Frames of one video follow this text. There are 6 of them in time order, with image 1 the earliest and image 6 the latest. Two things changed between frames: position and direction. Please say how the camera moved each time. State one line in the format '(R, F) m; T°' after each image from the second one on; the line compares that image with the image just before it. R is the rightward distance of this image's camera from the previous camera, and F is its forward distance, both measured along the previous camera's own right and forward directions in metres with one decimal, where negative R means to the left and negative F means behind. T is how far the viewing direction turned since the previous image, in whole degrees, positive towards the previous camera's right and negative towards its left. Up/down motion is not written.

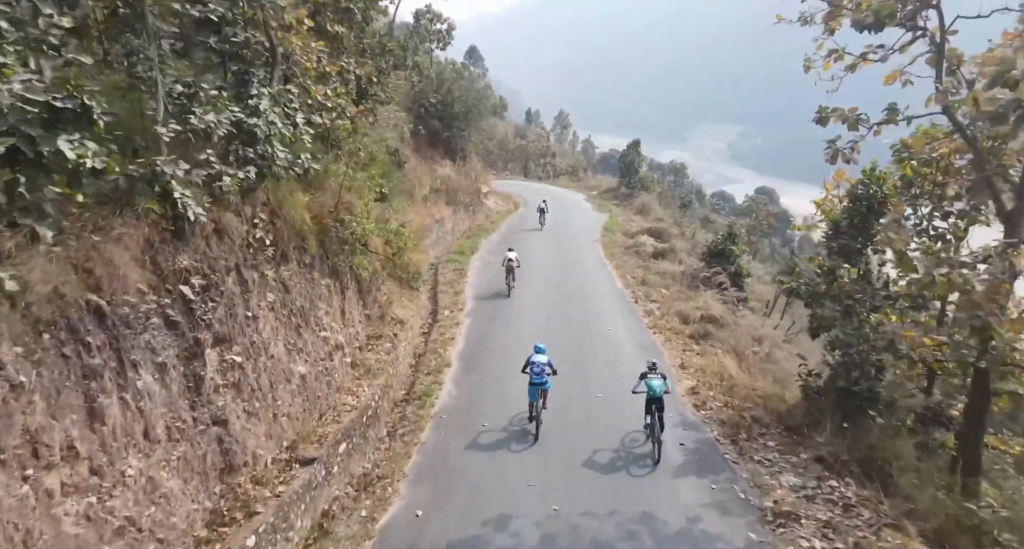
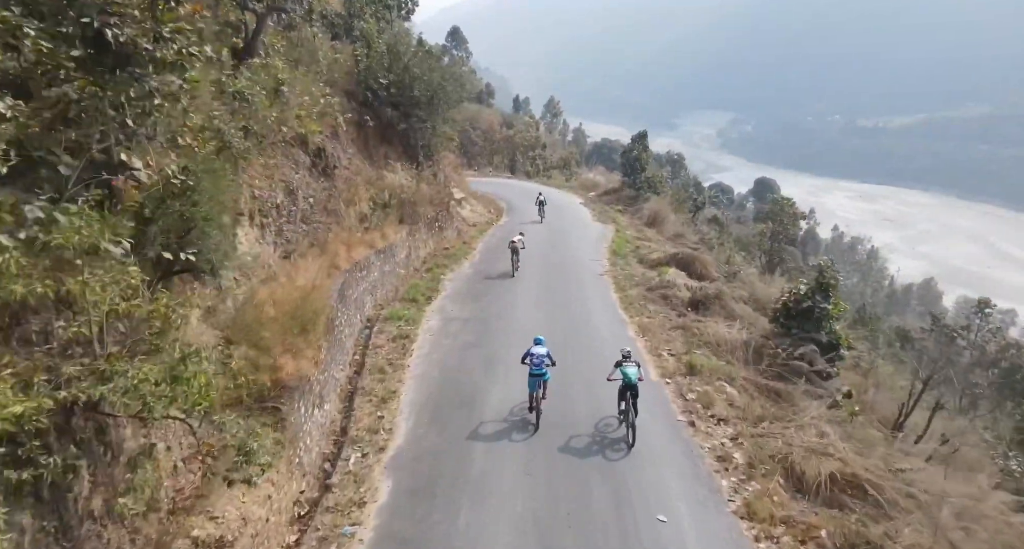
(+0.4, +7.0) m; +1°
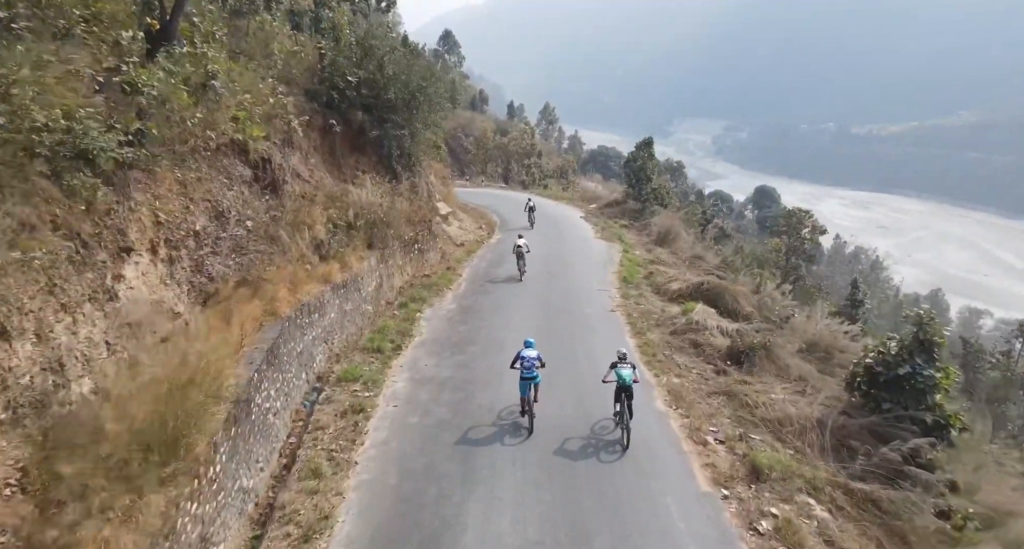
(+0.1, +3.4) m; 0°
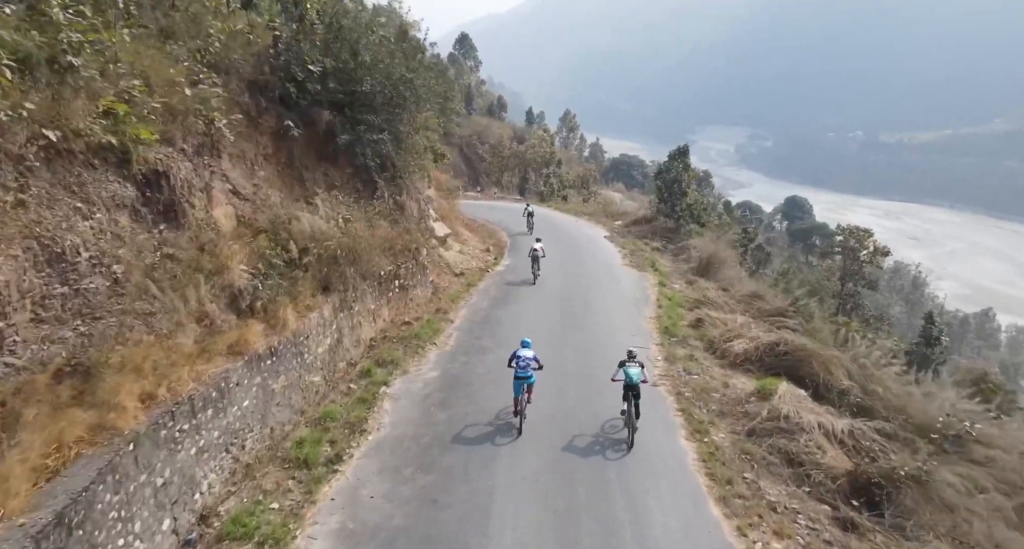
(+0.3, +4.5) m; -2°
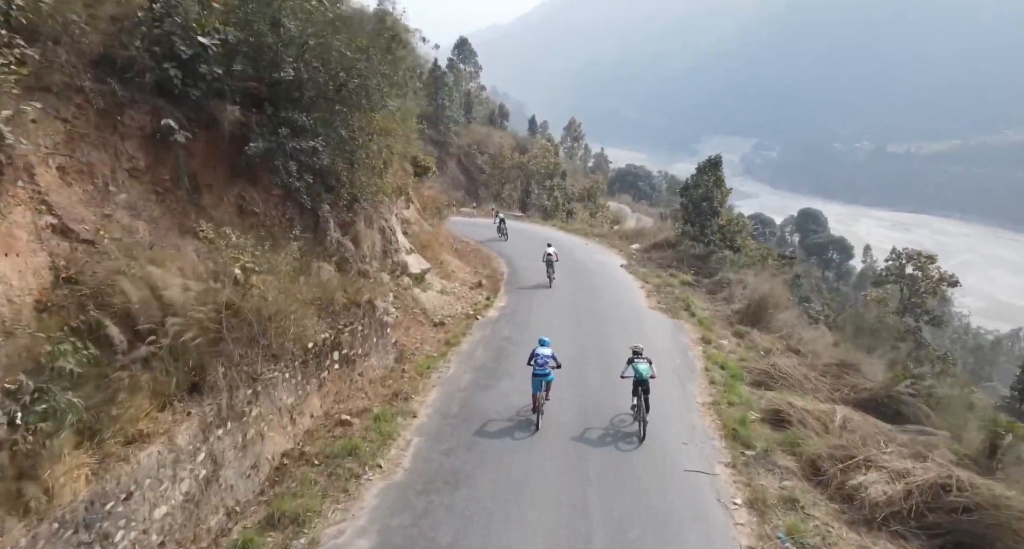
(+0.2, +5.1) m; 0°
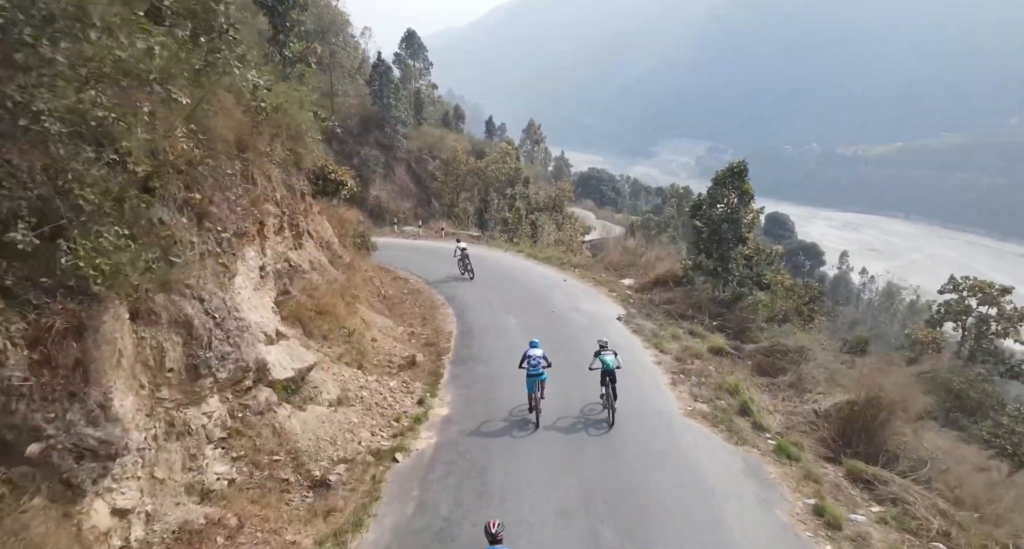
(+0.3, +7.8) m; +4°
